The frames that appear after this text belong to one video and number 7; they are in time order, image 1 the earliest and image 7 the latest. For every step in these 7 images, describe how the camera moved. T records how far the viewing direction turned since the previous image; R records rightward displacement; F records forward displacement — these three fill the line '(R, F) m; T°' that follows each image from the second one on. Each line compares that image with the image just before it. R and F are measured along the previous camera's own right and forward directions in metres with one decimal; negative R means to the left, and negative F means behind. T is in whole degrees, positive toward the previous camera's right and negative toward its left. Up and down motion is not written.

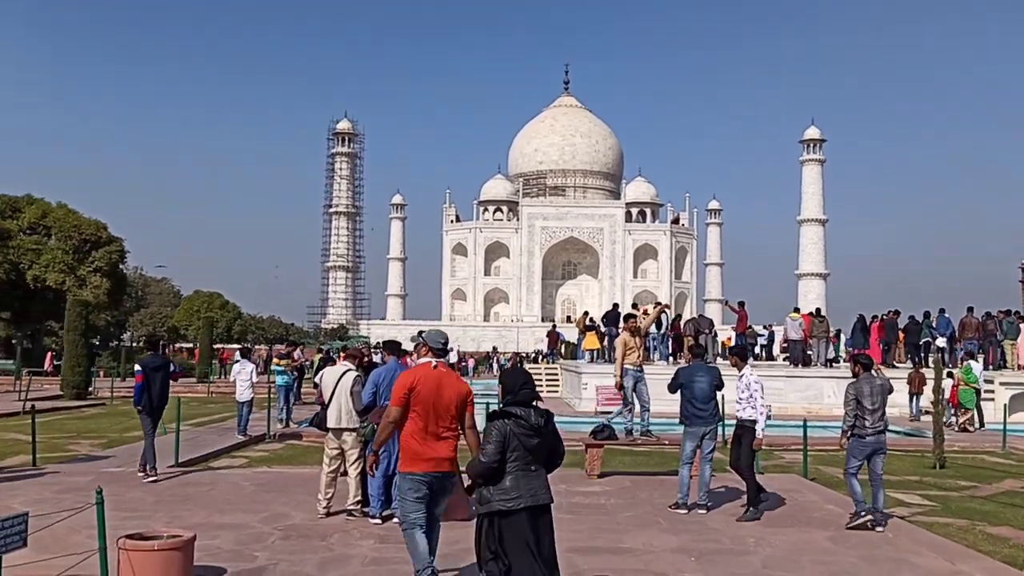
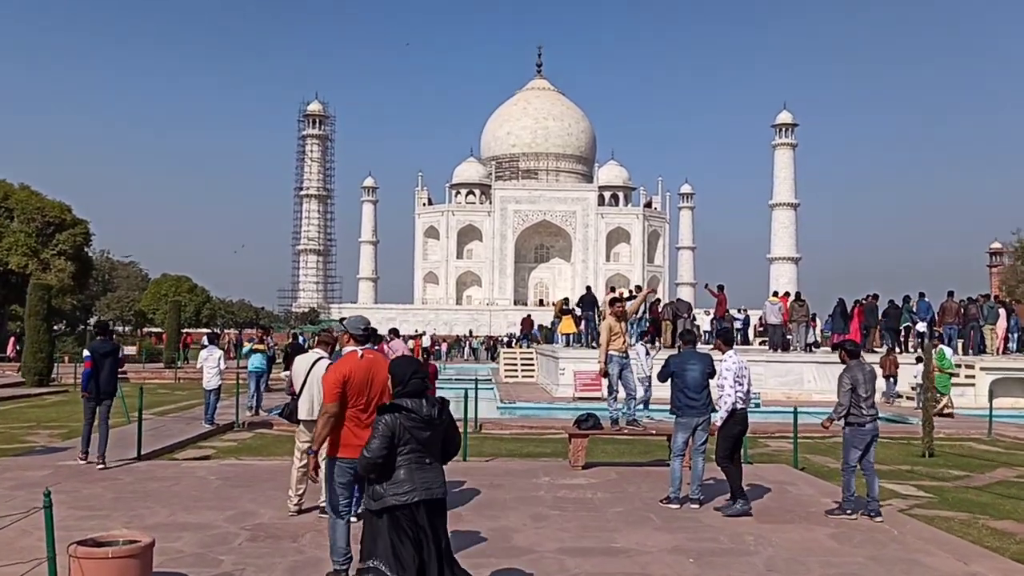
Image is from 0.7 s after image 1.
(-0.1, +0.4) m; +2°
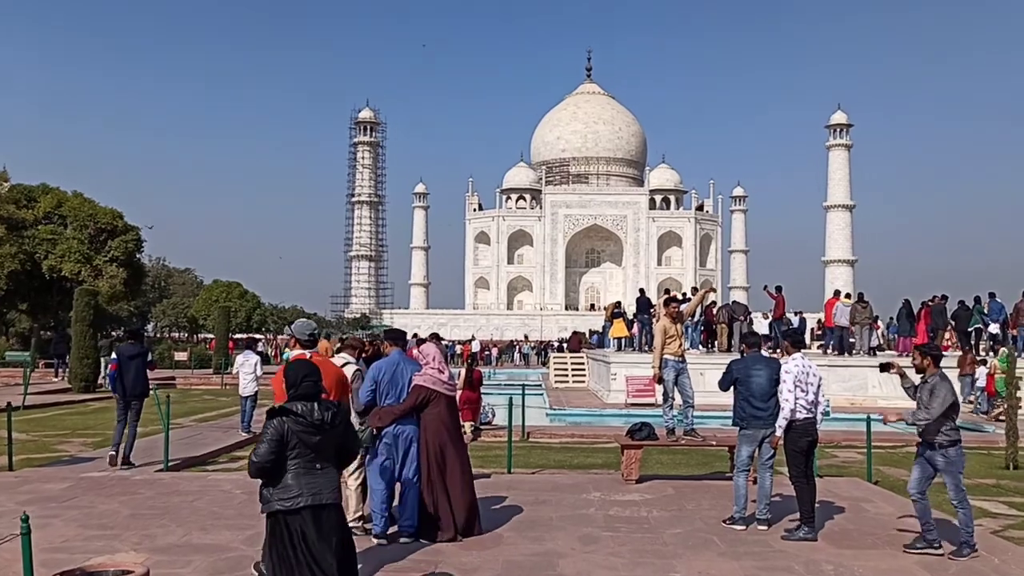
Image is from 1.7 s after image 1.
(0.0, +0.6) m; -3°
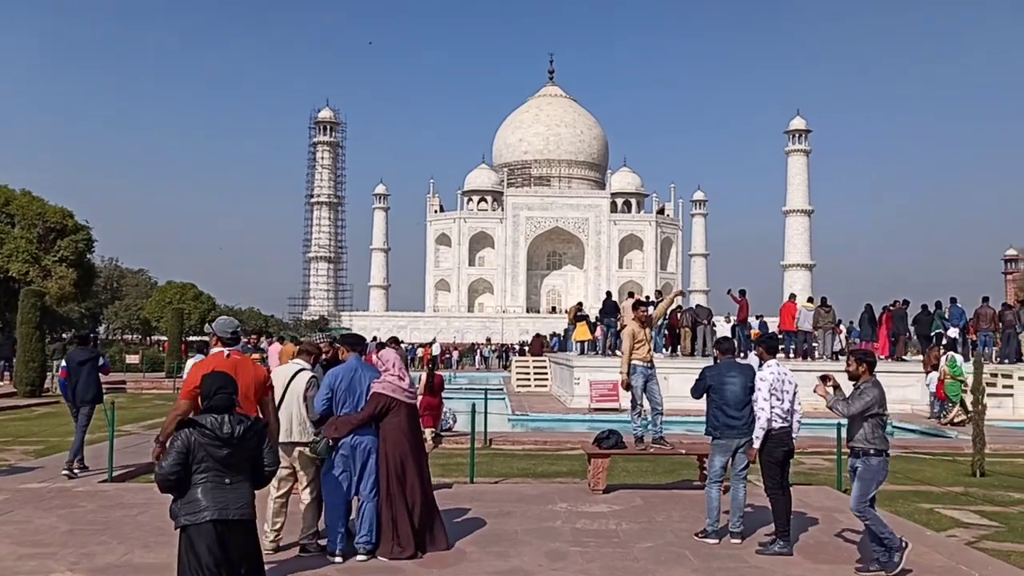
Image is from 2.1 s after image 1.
(0.0, +0.3) m; +2°
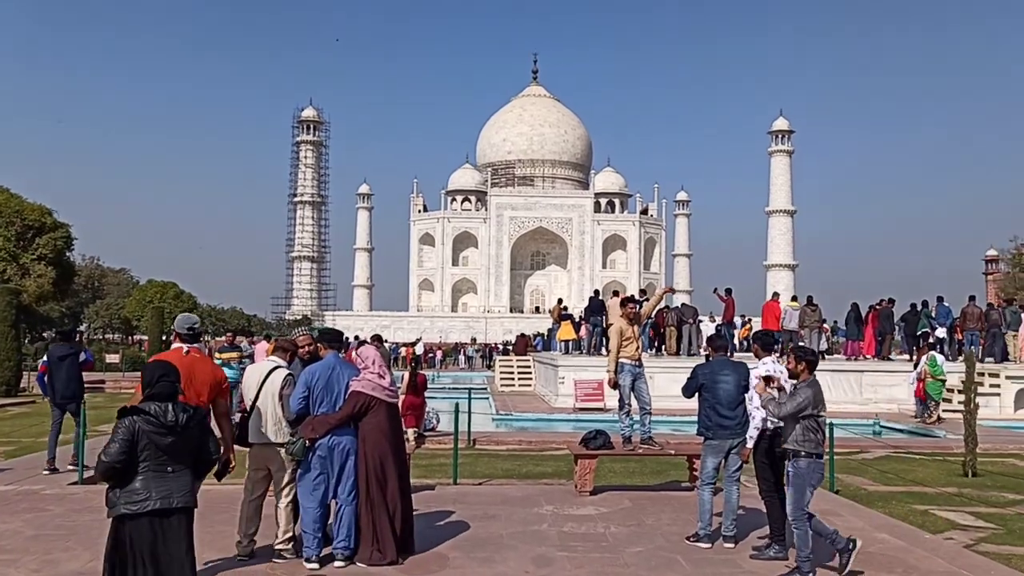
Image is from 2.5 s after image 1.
(0.0, +0.2) m; +1°
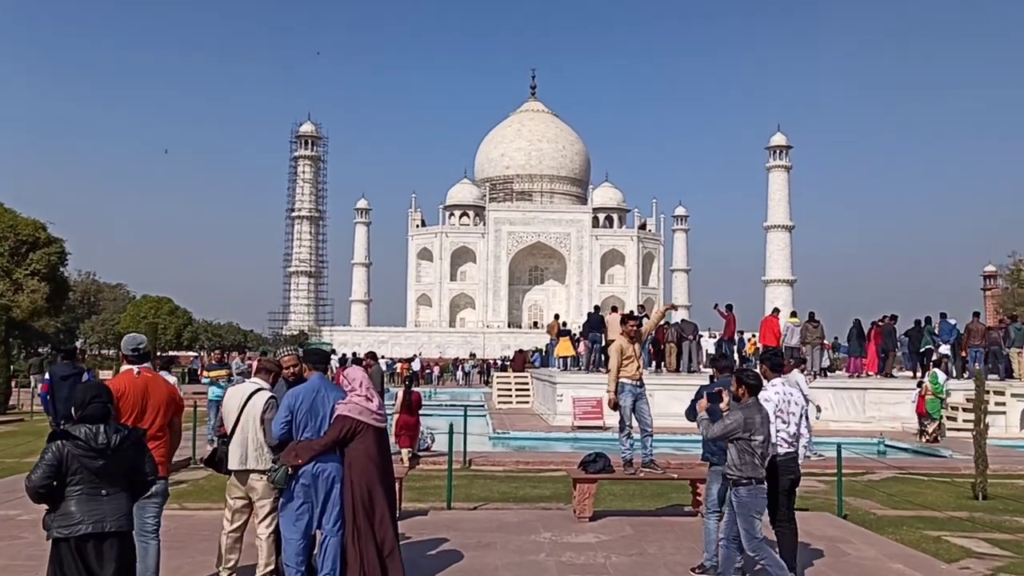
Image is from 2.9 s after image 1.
(0.0, +0.3) m; 0°
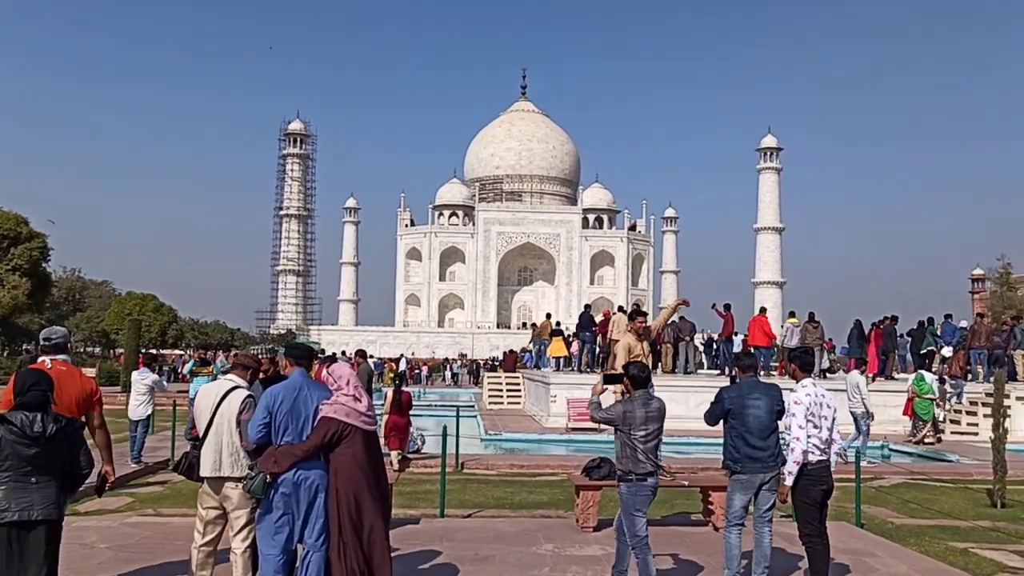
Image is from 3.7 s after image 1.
(-0.1, +0.5) m; +1°
